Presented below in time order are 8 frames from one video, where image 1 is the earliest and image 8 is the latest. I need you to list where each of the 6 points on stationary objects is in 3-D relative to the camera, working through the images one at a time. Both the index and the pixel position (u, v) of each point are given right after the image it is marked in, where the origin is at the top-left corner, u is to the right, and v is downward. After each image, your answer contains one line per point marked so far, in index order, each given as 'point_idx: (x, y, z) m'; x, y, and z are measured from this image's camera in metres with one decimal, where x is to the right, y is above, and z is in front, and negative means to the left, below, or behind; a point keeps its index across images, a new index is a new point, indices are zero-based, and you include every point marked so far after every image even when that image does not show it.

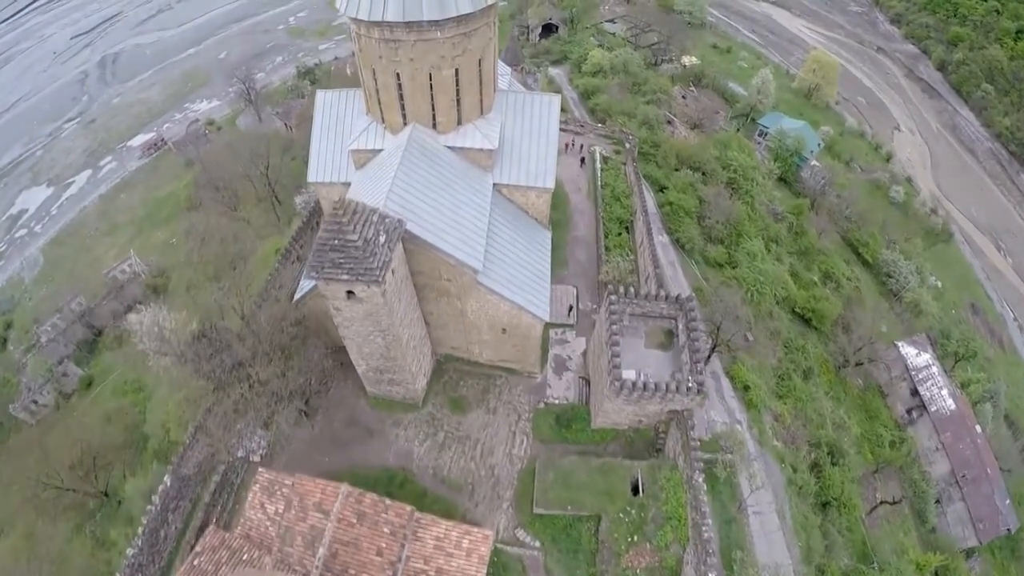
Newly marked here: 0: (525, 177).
0: (+0.4, +3.2, +16.0) m
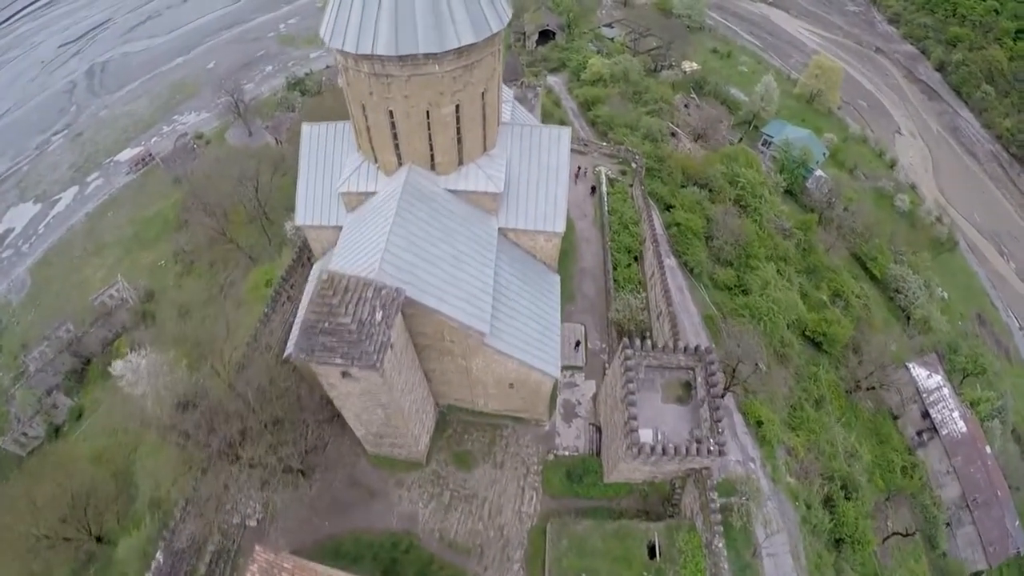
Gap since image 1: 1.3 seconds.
0: (+0.6, +1.8, +15.1) m
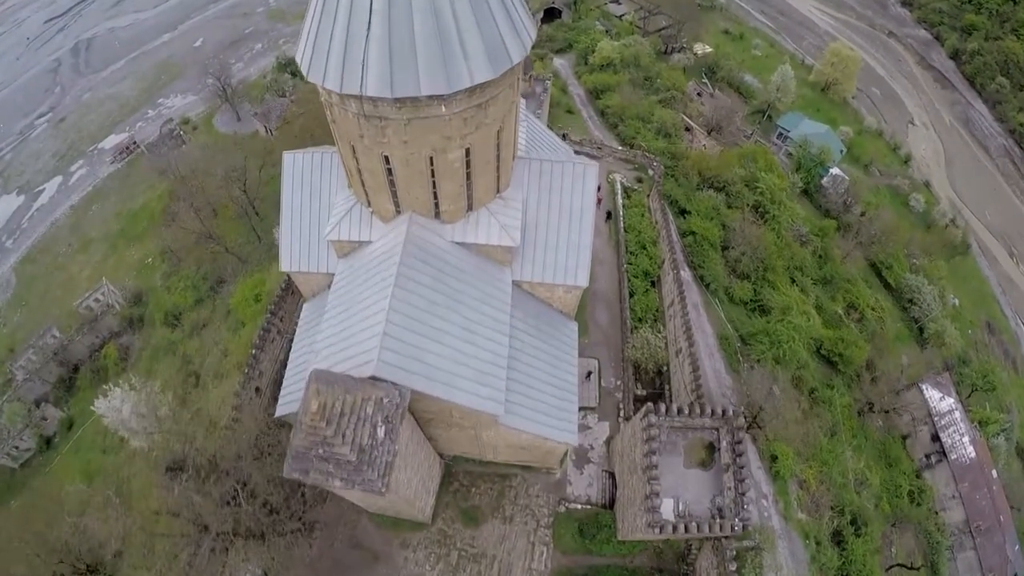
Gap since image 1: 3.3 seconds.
0: (+1.0, +0.3, +13.8) m
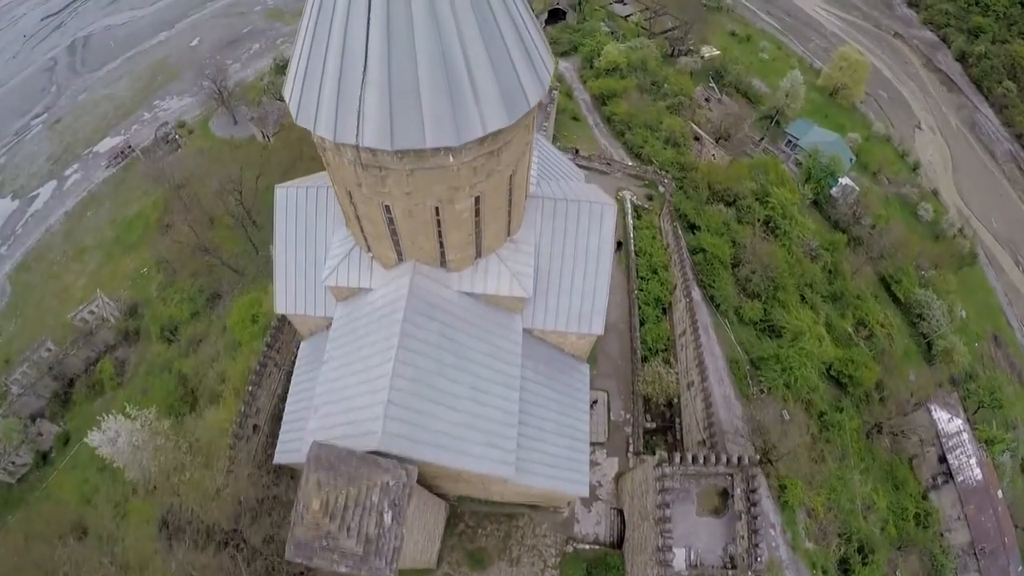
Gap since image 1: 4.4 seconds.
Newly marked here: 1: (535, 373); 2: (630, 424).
0: (+1.2, -0.7, +13.3) m
1: (+0.5, -1.9, +13.7) m
2: (+3.5, -4.1, +18.0) m
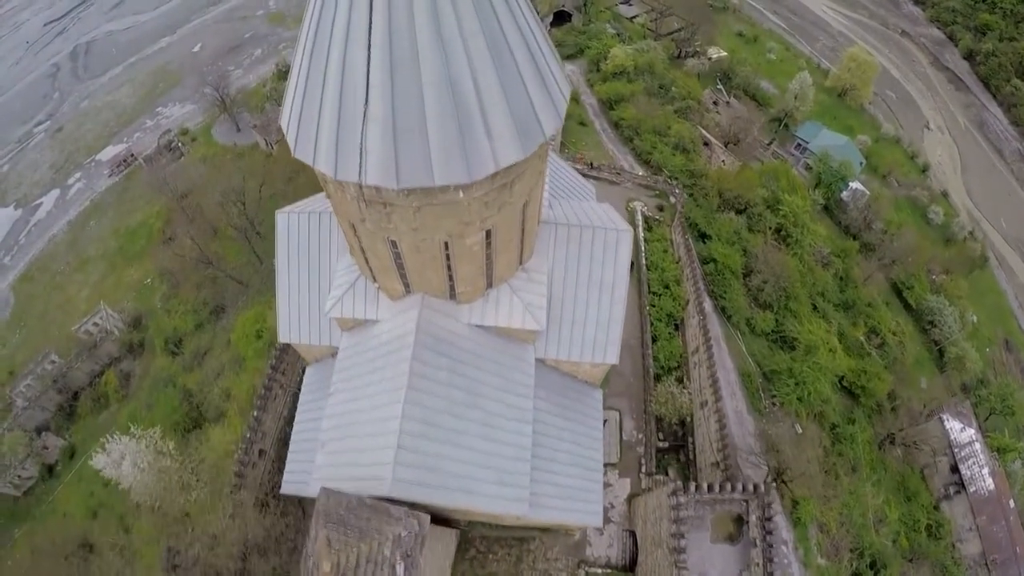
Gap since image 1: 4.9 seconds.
0: (+1.5, -1.3, +13.0) m
1: (+0.8, -2.5, +13.5) m
2: (+3.8, -4.6, +17.8) m
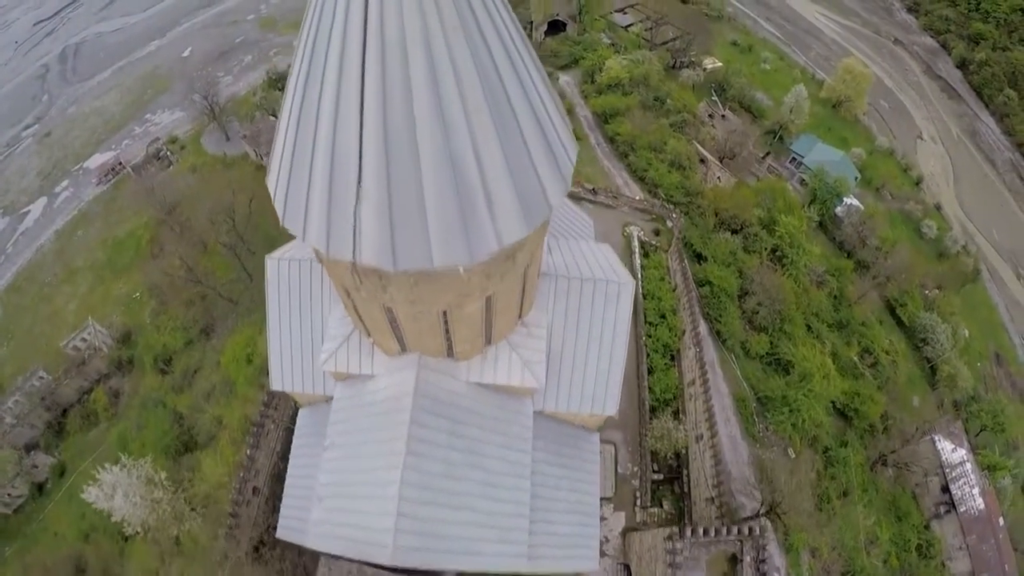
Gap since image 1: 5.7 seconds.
0: (+1.4, -2.4, +12.9) m
1: (+0.7, -3.6, +13.4) m
2: (+3.7, -5.6, +17.7) m
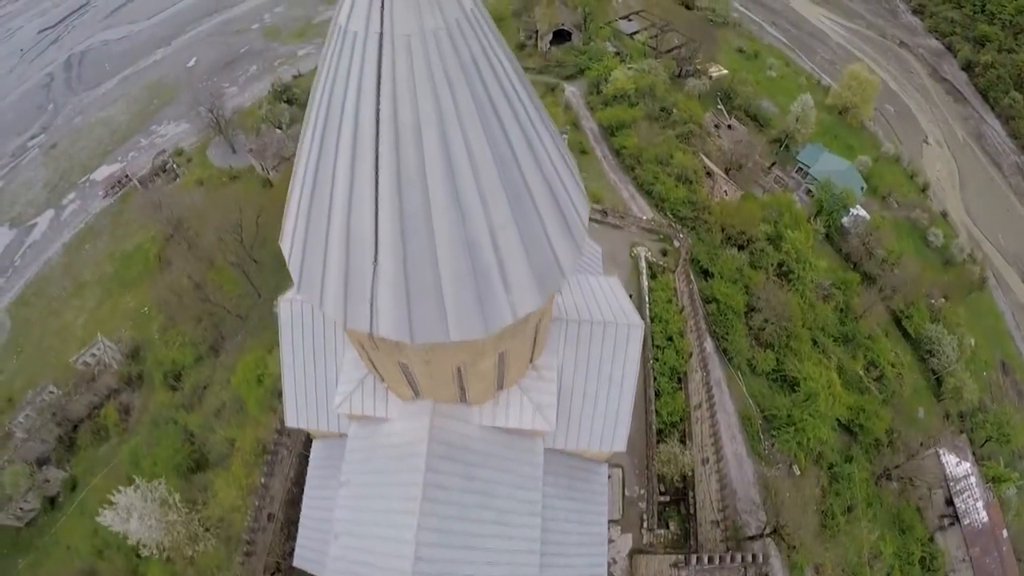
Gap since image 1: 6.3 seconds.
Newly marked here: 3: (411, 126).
0: (+1.7, -3.2, +13.0) m
1: (+1.0, -4.4, +13.5) m
2: (+3.9, -6.4, +17.9) m
3: (-1.1, +1.8, +6.6) m
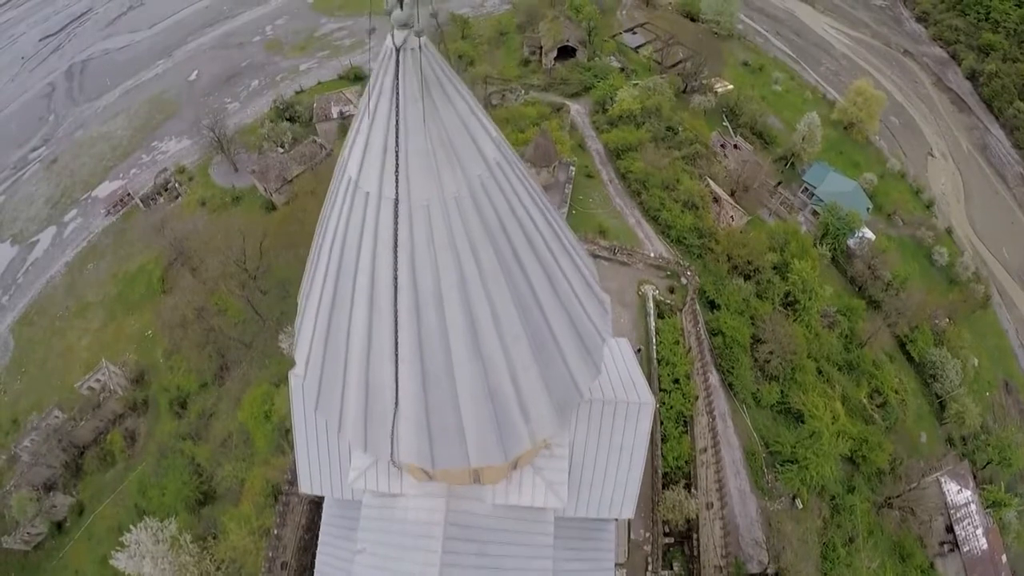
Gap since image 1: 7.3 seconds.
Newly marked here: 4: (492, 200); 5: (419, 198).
0: (+1.9, -4.8, +13.1) m
1: (+1.2, -6.0, +13.6) m
2: (+4.2, -7.8, +18.1) m
3: (-0.8, +0.1, +6.6) m
4: (-0.2, +1.0, +6.6) m
5: (-0.9, +0.9, +6.2) m
